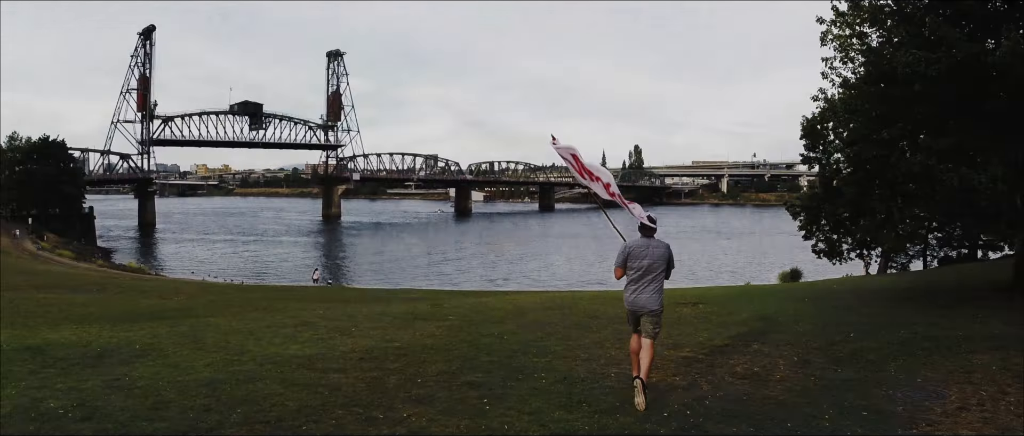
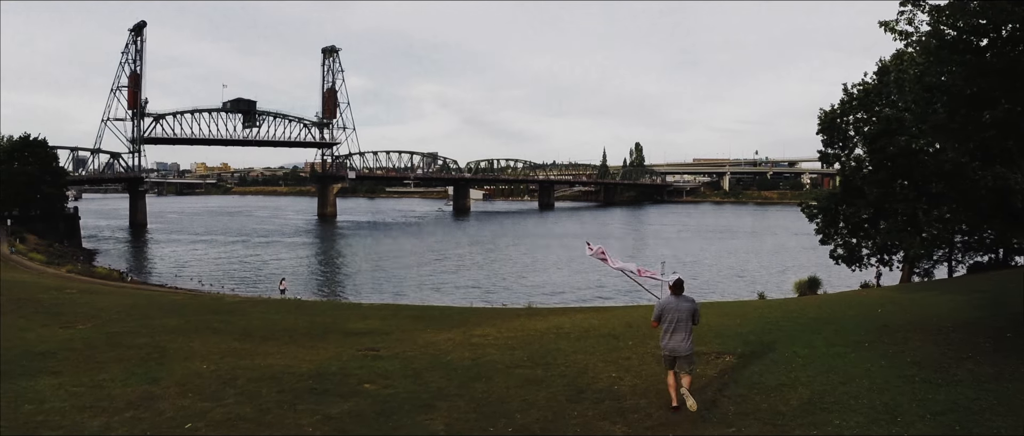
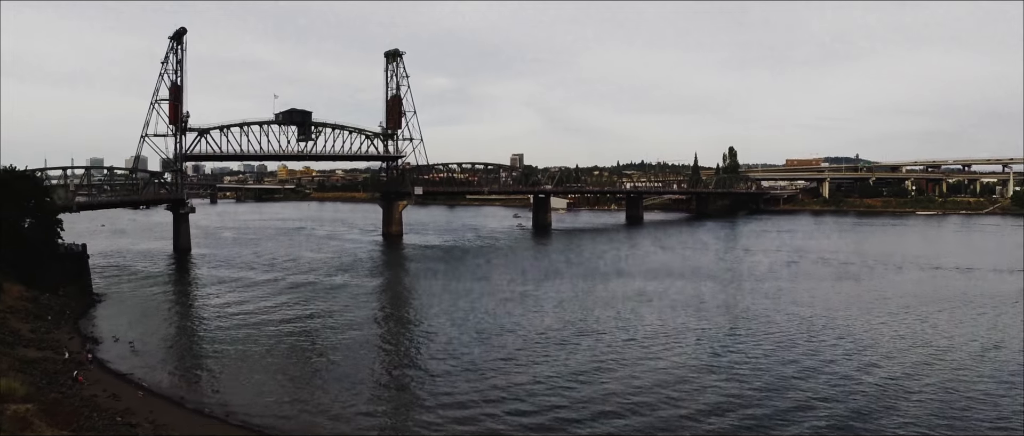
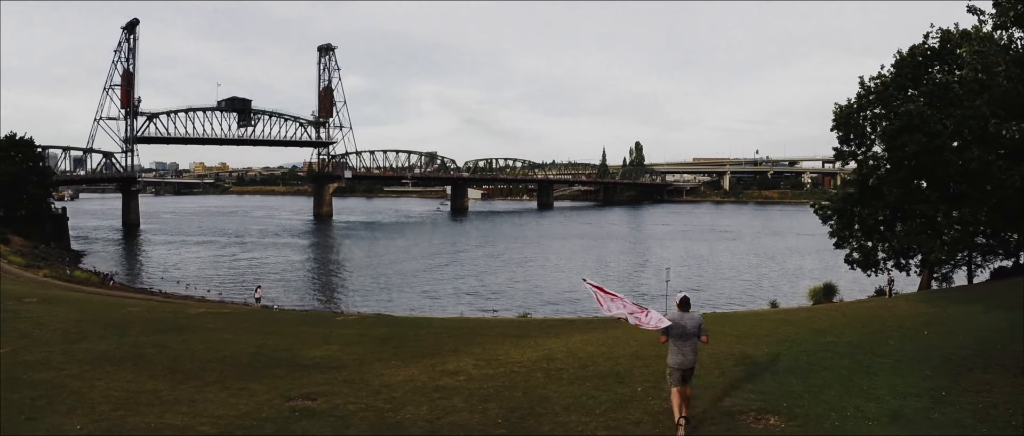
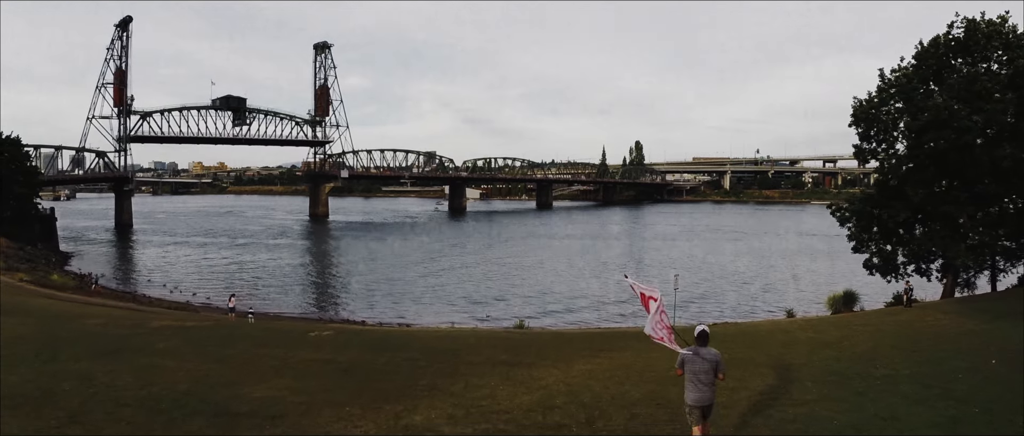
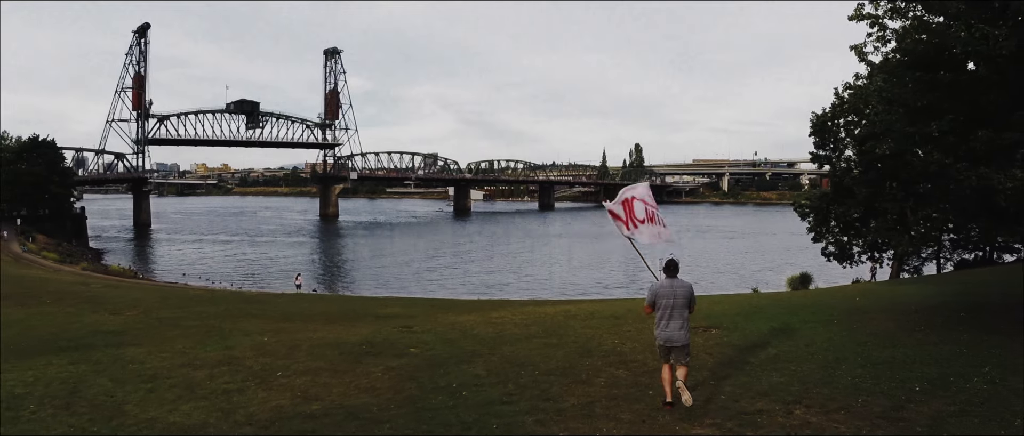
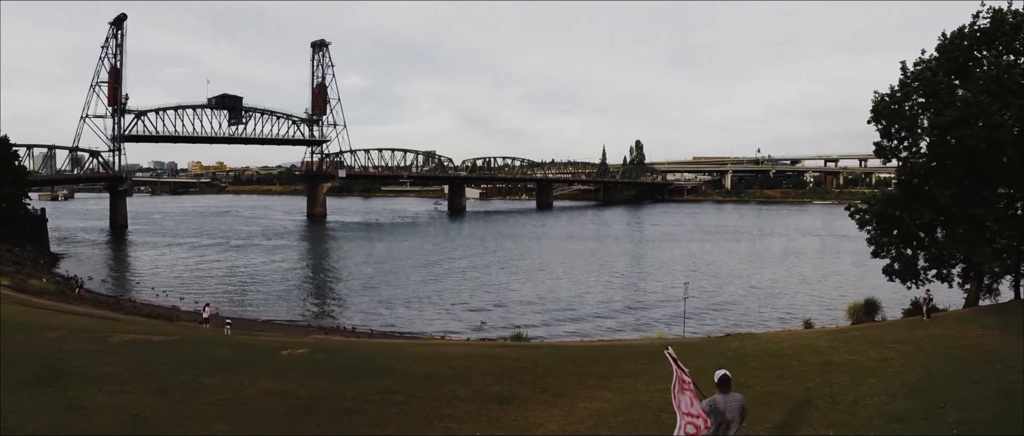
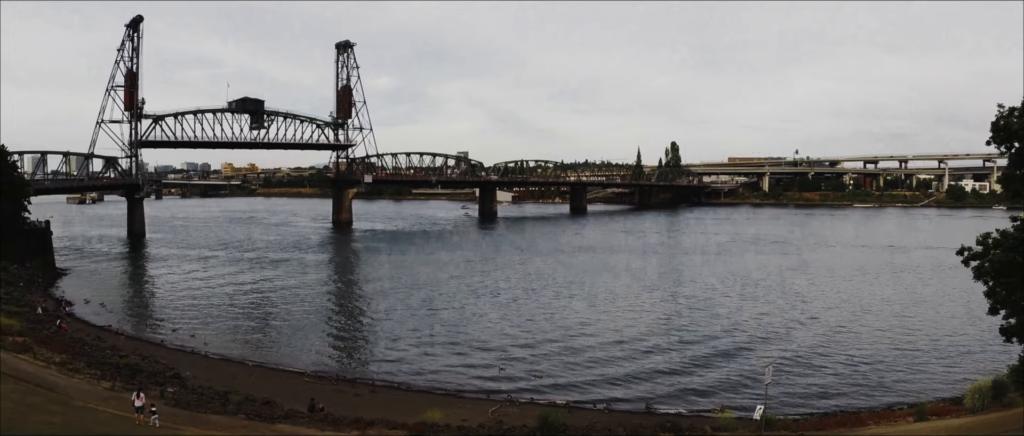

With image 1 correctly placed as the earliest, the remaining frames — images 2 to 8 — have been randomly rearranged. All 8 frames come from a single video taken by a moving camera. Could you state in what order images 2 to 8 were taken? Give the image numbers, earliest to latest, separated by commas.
6, 2, 4, 5, 7, 8, 3
